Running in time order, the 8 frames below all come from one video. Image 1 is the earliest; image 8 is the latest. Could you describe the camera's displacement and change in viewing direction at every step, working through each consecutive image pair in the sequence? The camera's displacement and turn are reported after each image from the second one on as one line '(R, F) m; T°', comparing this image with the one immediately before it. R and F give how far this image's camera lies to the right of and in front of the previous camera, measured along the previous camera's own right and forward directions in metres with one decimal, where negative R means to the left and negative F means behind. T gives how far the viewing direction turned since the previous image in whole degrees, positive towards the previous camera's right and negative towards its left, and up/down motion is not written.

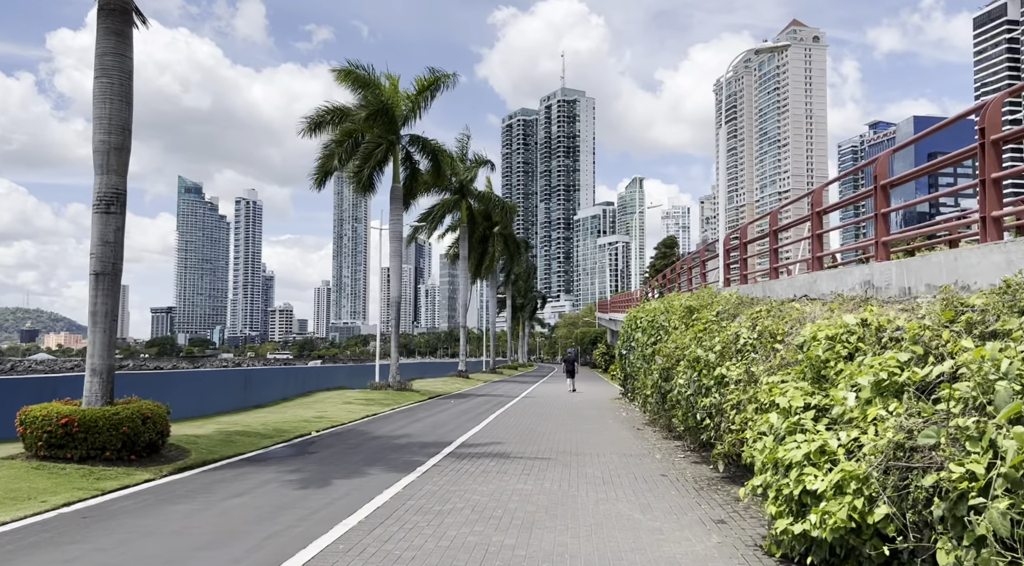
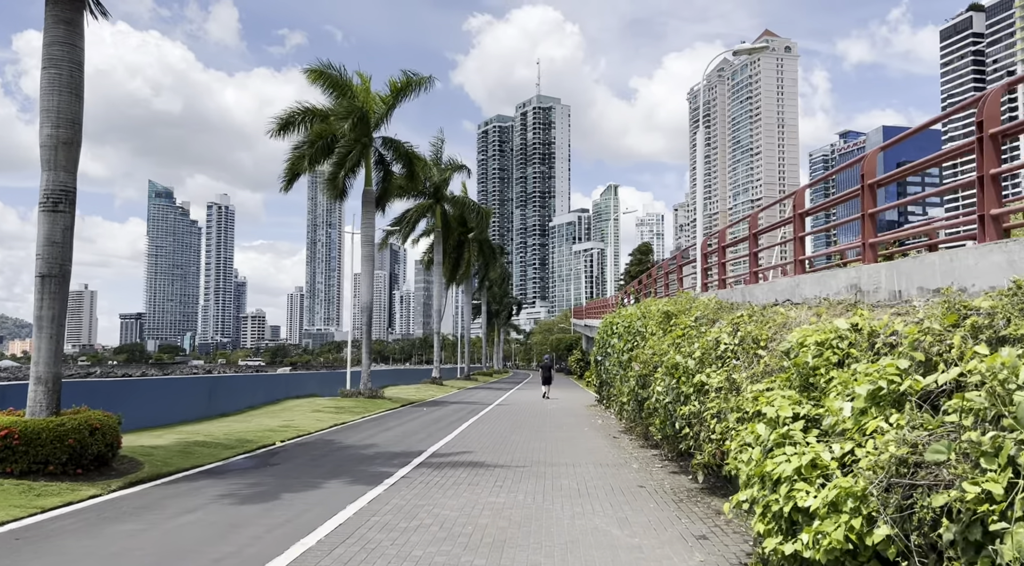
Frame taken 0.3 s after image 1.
(0.0, +0.4) m; +2°
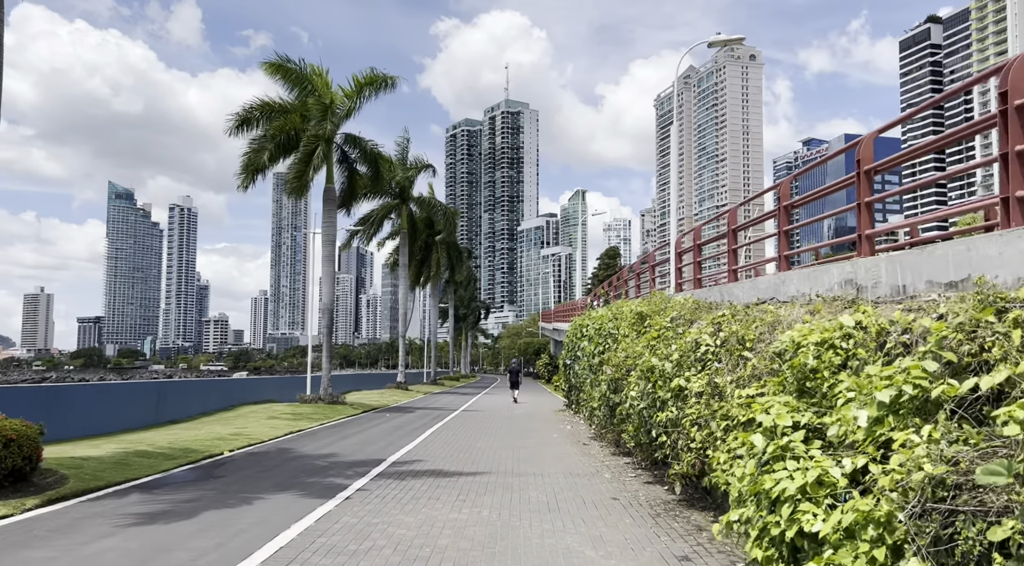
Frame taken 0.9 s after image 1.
(0.0, +0.7) m; +3°
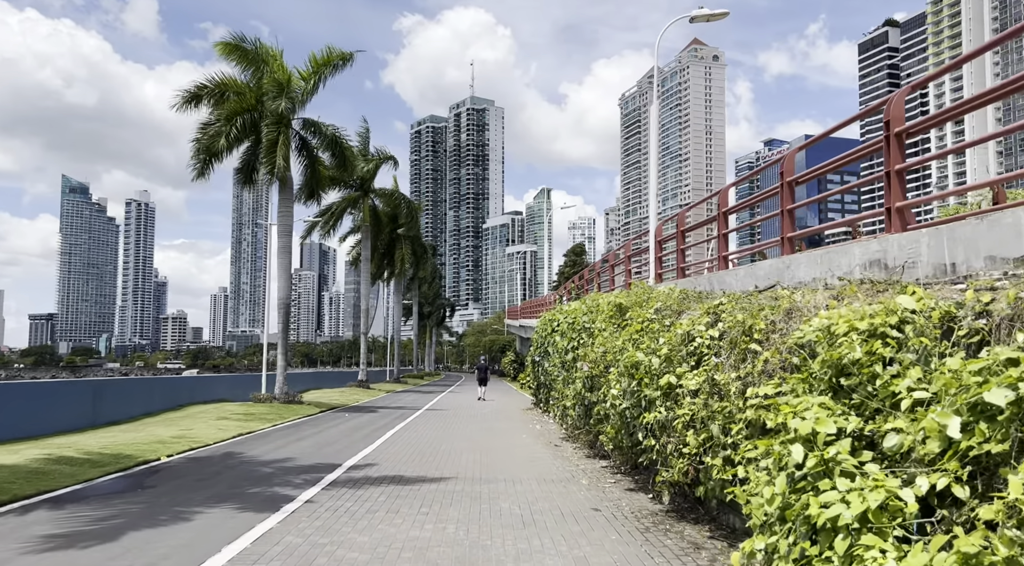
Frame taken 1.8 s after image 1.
(-0.1, +1.0) m; +3°
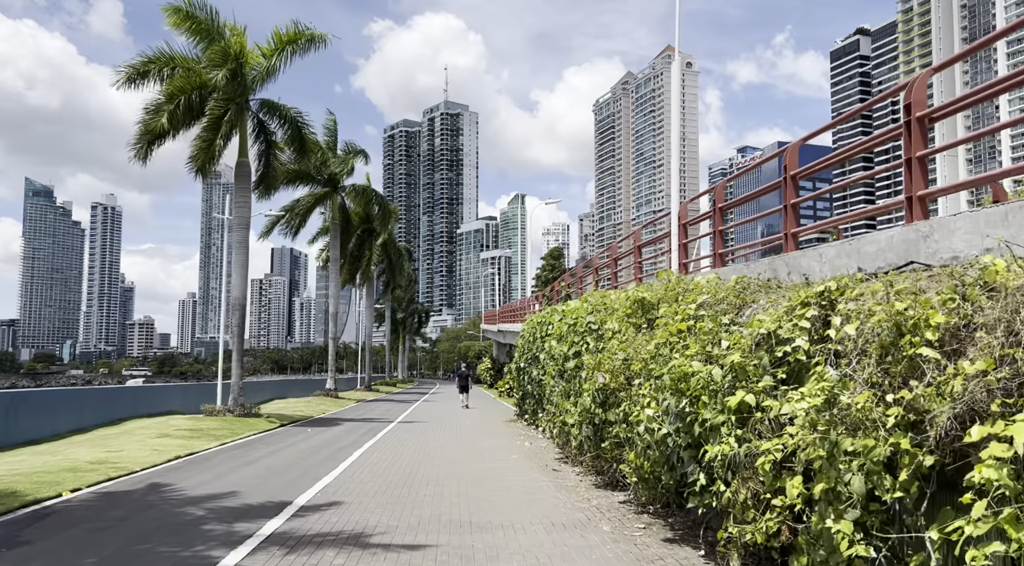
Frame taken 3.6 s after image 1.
(-0.3, +2.3) m; +2°
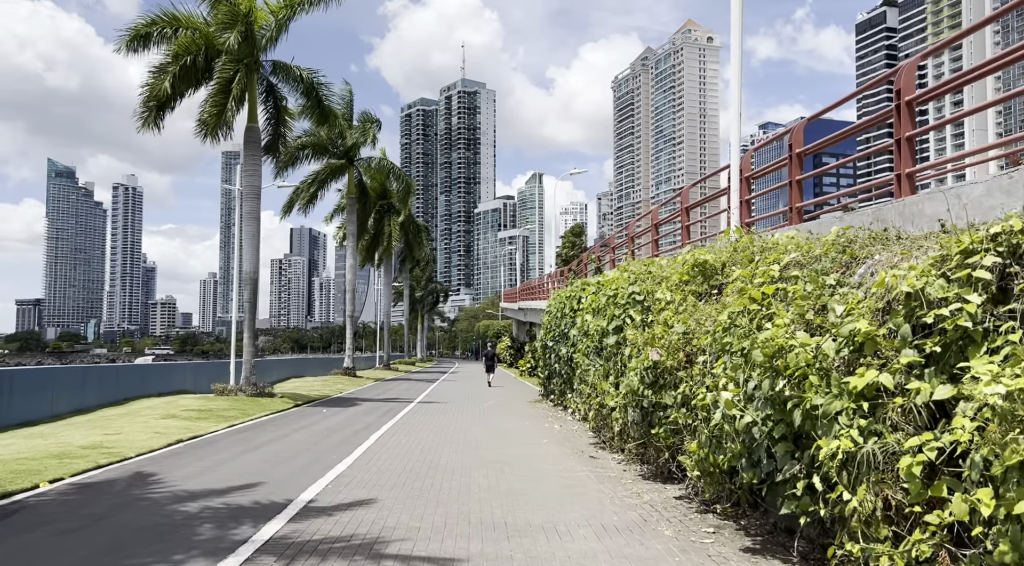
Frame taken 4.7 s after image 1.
(-0.2, +1.3) m; -1°
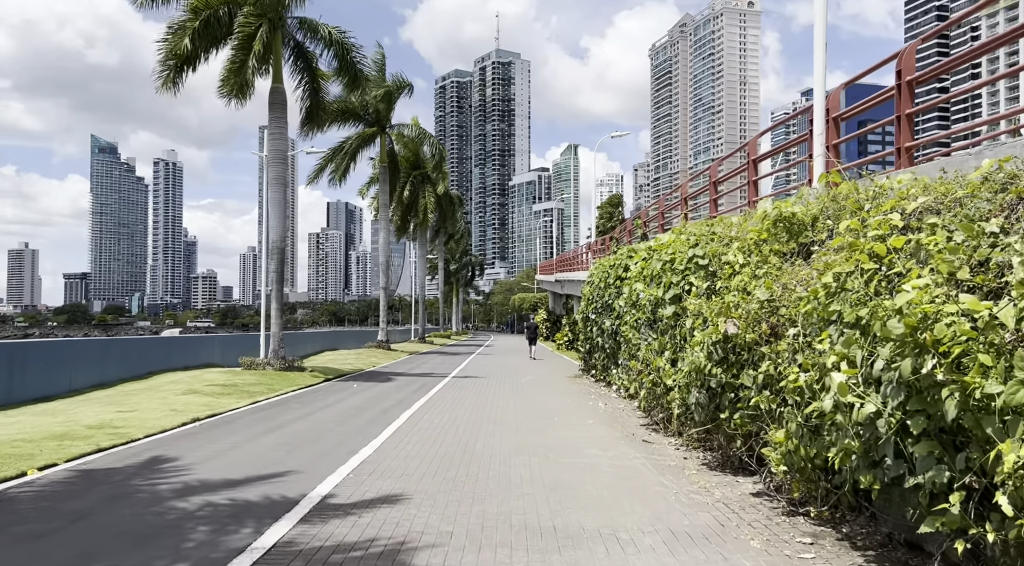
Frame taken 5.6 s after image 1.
(-0.1, +1.2) m; -3°
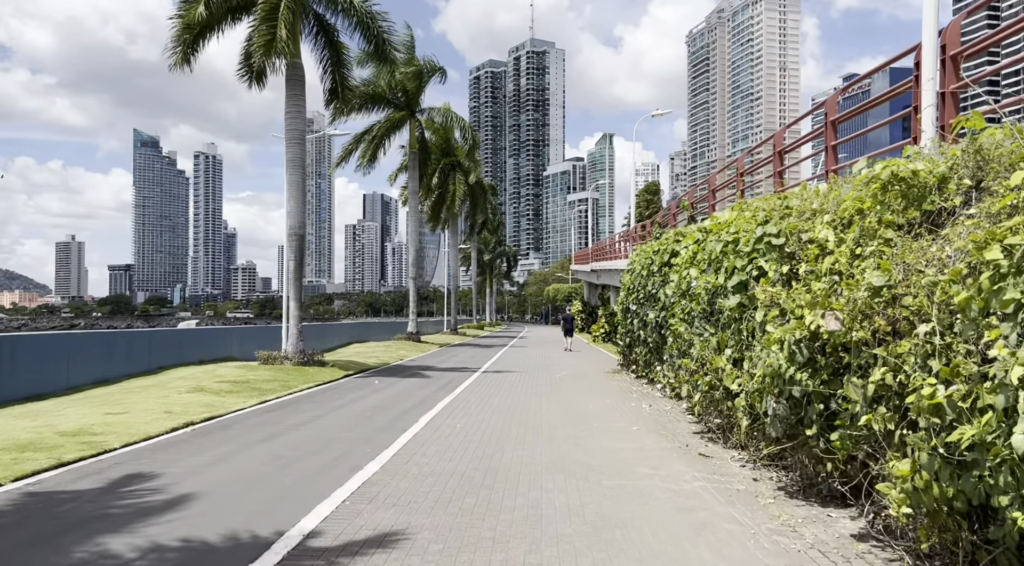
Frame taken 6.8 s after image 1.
(0.0, +1.5) m; -3°
